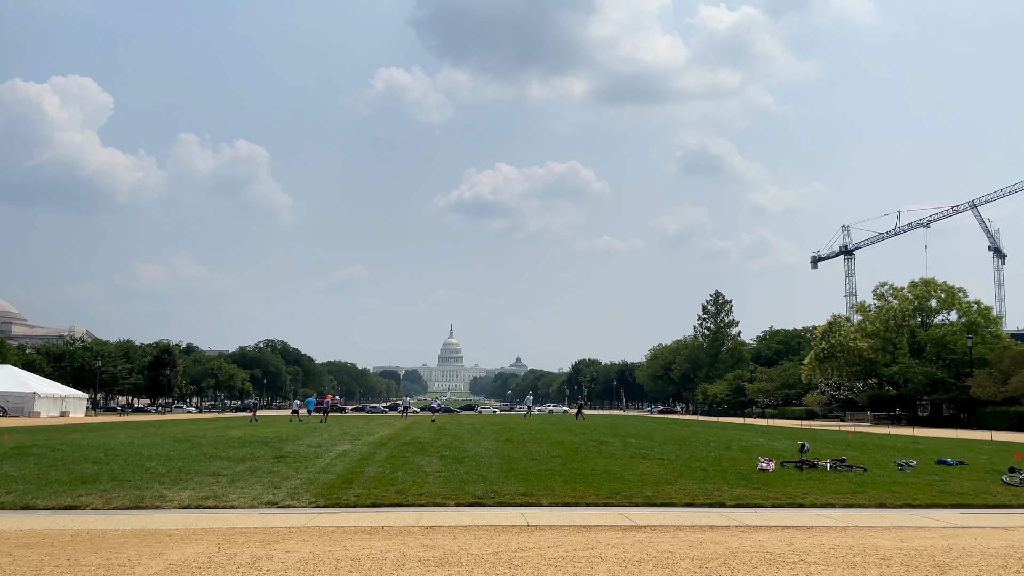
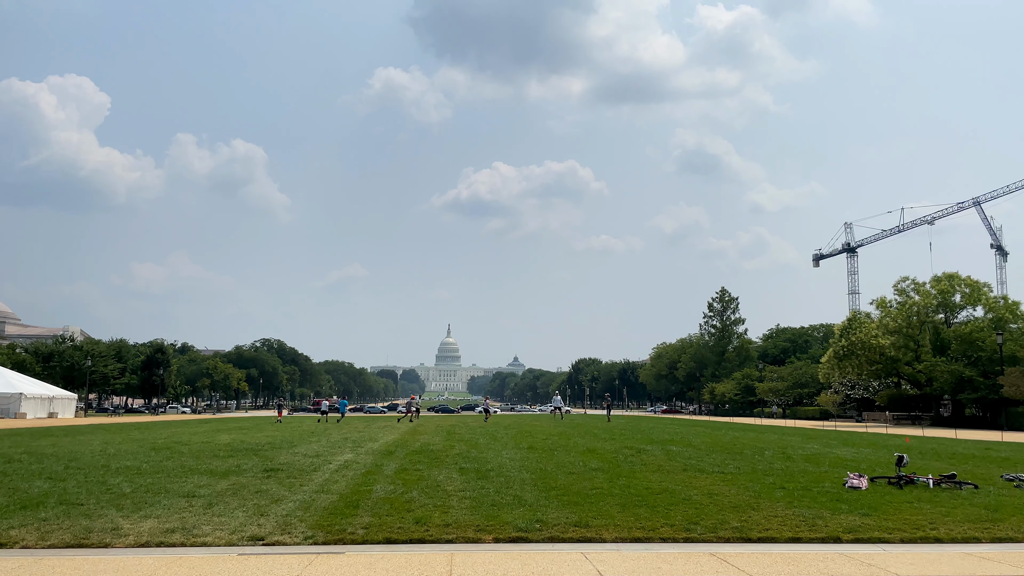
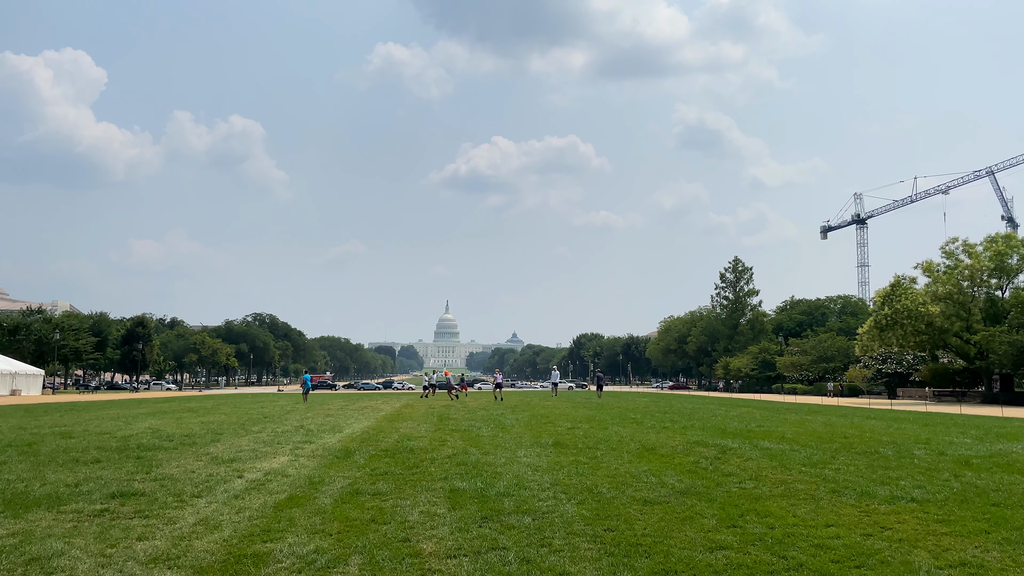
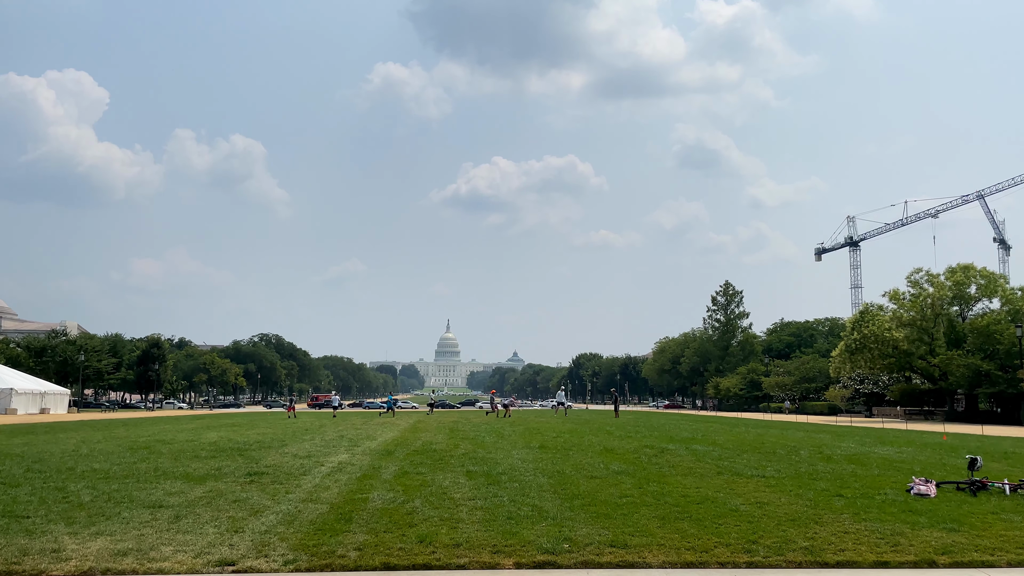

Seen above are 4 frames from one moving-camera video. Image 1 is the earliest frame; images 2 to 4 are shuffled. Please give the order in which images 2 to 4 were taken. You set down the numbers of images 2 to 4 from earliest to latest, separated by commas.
2, 4, 3
